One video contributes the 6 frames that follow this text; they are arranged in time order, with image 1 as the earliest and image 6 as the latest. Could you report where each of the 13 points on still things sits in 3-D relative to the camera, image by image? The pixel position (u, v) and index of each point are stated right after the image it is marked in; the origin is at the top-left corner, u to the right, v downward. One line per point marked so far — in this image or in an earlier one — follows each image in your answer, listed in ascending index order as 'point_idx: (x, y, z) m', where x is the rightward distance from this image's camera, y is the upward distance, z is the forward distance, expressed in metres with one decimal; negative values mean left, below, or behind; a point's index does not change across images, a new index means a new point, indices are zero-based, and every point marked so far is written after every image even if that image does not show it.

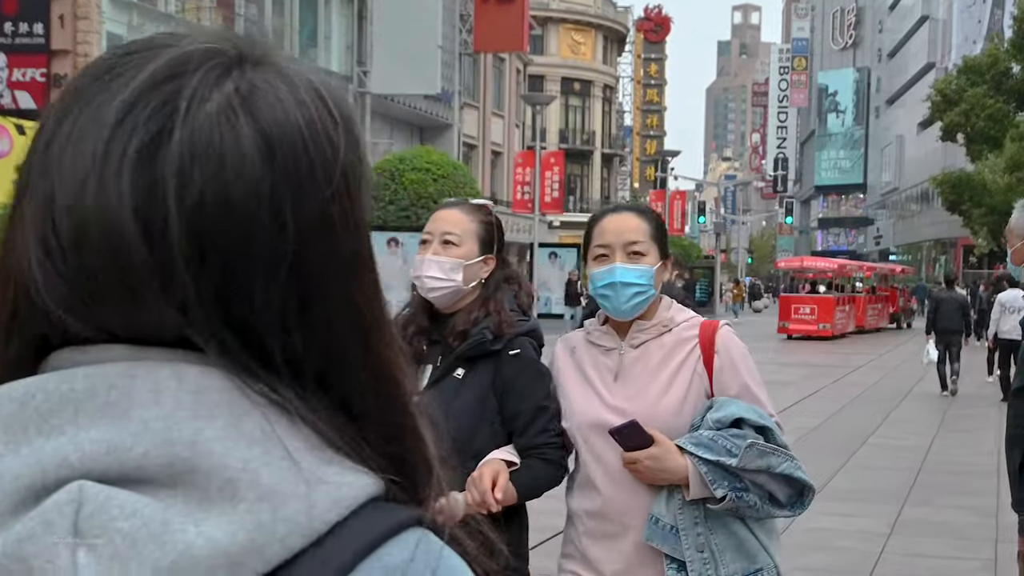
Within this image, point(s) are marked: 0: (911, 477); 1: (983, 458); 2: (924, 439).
0: (+3.3, -1.6, +9.8) m
1: (+4.5, -1.6, +11.3) m
2: (+4.4, -1.6, +12.6) m
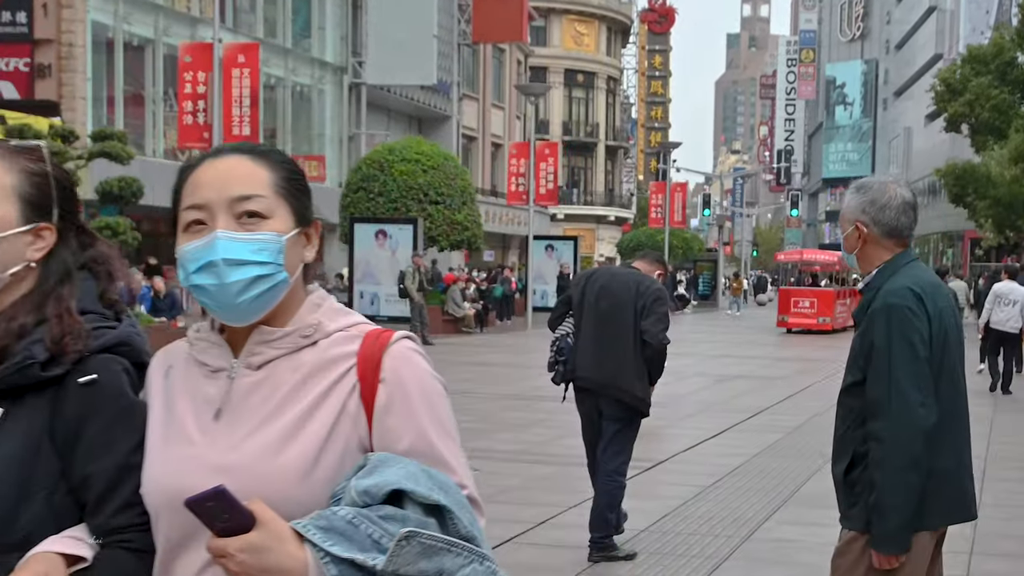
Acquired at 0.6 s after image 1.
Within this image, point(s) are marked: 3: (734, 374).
0: (+3.0, -1.5, +9.2) m
1: (+4.2, -1.5, +10.8) m
2: (+4.1, -1.5, +12.0) m
3: (+3.7, -1.4, +19.4) m
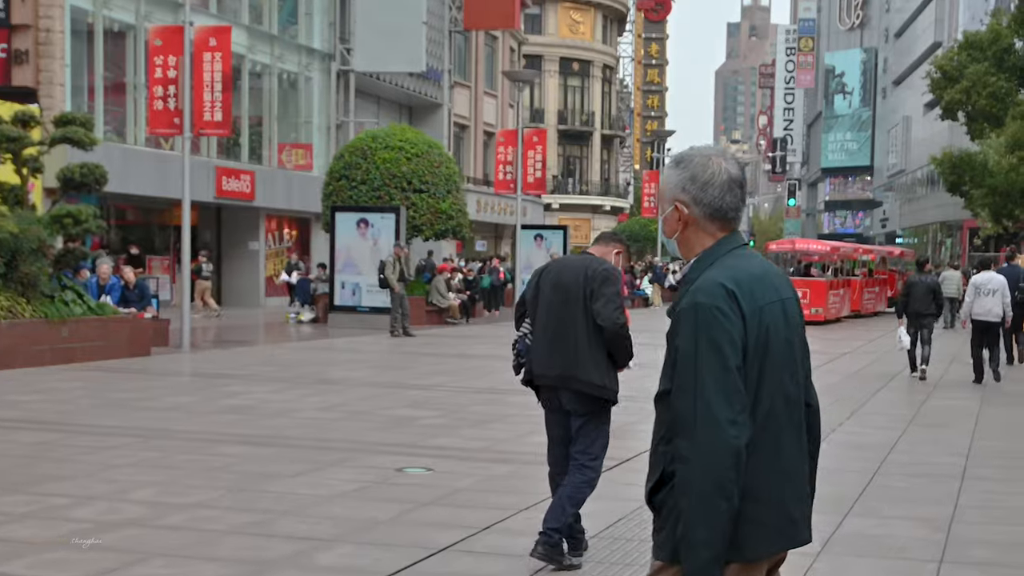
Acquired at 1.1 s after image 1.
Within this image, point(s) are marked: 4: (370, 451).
0: (+2.6, -1.4, +8.8) m
1: (+3.8, -1.4, +10.3) m
2: (+3.7, -1.4, +11.6) m
3: (+3.4, -1.3, +19.0) m
4: (-1.1, -1.3, +9.6) m
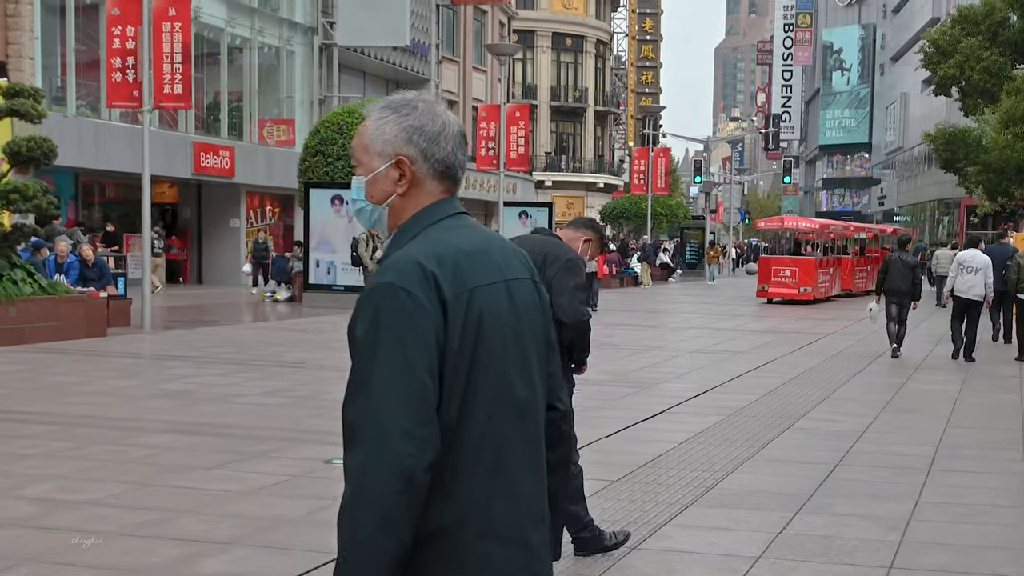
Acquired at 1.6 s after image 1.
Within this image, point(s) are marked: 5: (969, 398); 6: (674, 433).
0: (+2.2, -1.3, +8.2) m
1: (+3.4, -1.3, +9.8) m
2: (+3.3, -1.2, +11.0) m
3: (+2.9, -0.9, +18.4) m
4: (-1.6, -1.2, +9.0) m
5: (+4.8, -1.2, +12.6) m
6: (+1.4, -1.2, +10.1) m
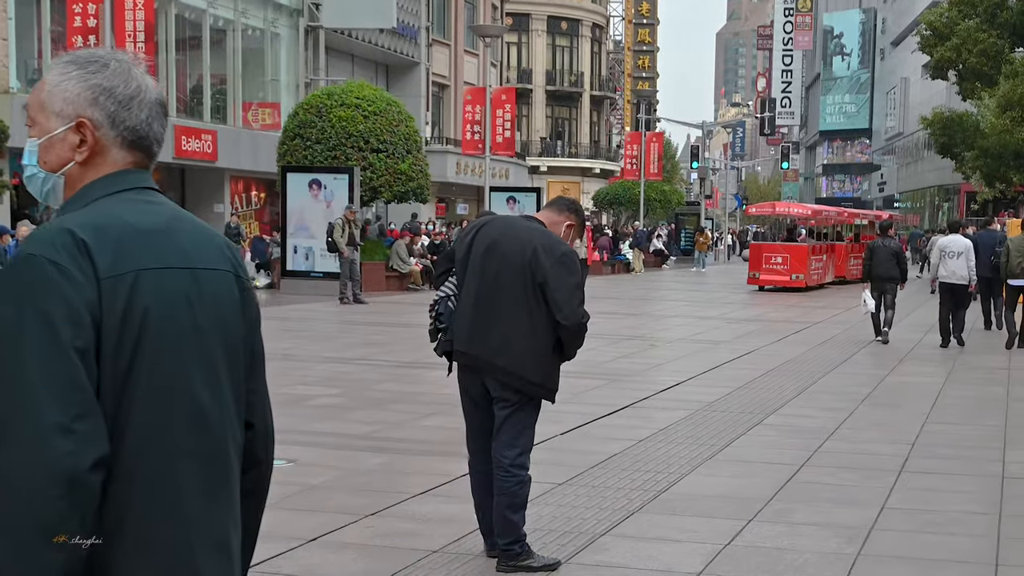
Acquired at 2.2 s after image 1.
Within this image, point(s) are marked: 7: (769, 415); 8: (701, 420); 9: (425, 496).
0: (+1.8, -1.2, +7.7) m
1: (+3.0, -1.2, +9.2) m
2: (+2.9, -1.1, +10.5) m
3: (+2.5, -0.7, +17.9) m
4: (-2.0, -1.1, +8.5) m
5: (+4.5, -1.1, +12.0) m
6: (+1.0, -1.1, +9.5) m
7: (+2.2, -1.1, +10.3) m
8: (+1.6, -1.1, +10.0) m
9: (-0.5, -1.2, +6.9) m
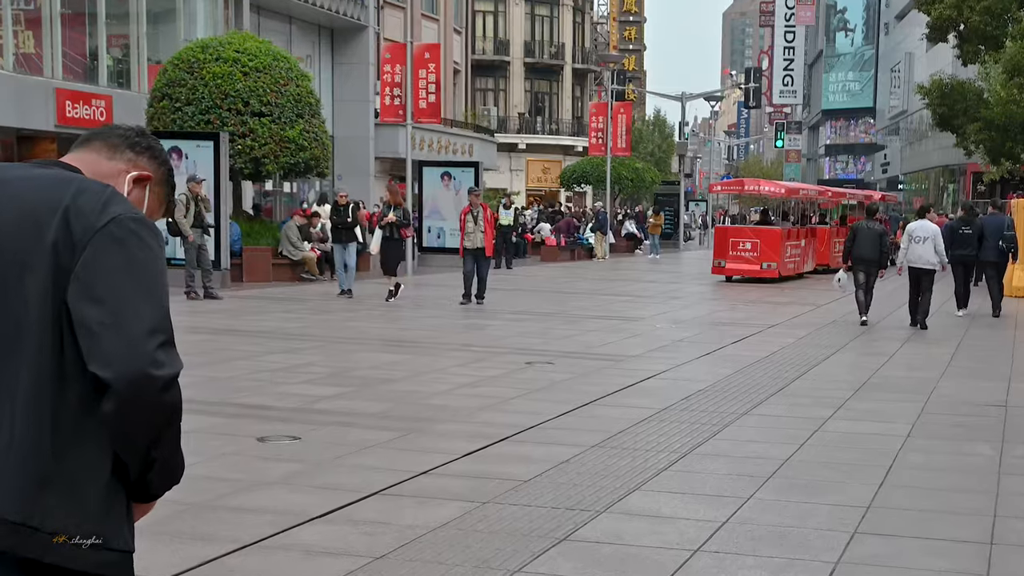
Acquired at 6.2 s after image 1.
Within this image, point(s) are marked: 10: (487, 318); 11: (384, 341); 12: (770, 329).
0: (0.0, -1.3, +3.5) m
1: (+1.2, -1.3, +5.1) m
2: (+1.1, -1.2, +6.3) m
3: (+0.8, -0.7, +13.7) m
4: (-3.8, -1.2, +4.4) m
5: (+2.7, -1.1, +7.9) m
6: (-0.8, -1.2, +5.4) m
7: (+0.4, -1.2, +6.2) m
8: (-0.2, -1.2, +5.9) m
9: (-2.3, -1.3, +2.8) m
10: (-0.4, -0.4, +16.9) m
11: (-1.5, -0.6, +13.7) m
12: (+3.7, -0.6, +17.1) m
